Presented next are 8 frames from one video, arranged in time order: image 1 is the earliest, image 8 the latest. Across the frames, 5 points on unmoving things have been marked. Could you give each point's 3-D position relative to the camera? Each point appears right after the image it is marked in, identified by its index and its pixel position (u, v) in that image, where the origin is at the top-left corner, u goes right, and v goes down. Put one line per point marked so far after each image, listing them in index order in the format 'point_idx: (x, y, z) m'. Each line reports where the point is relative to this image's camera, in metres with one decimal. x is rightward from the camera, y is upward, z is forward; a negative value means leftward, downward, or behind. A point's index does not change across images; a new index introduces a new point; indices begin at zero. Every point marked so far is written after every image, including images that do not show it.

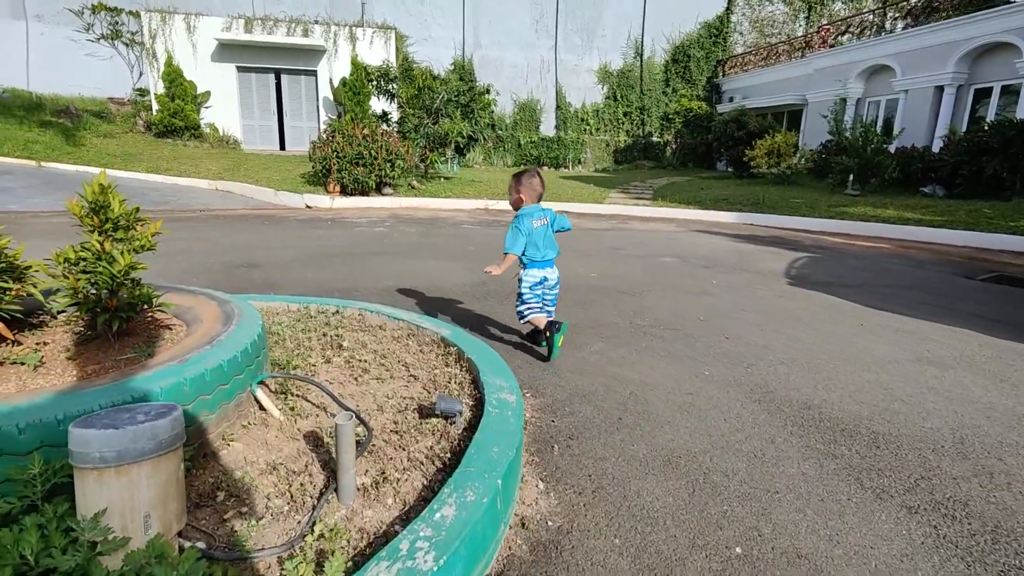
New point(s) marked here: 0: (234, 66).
0: (-8.4, +6.7, +16.1) m
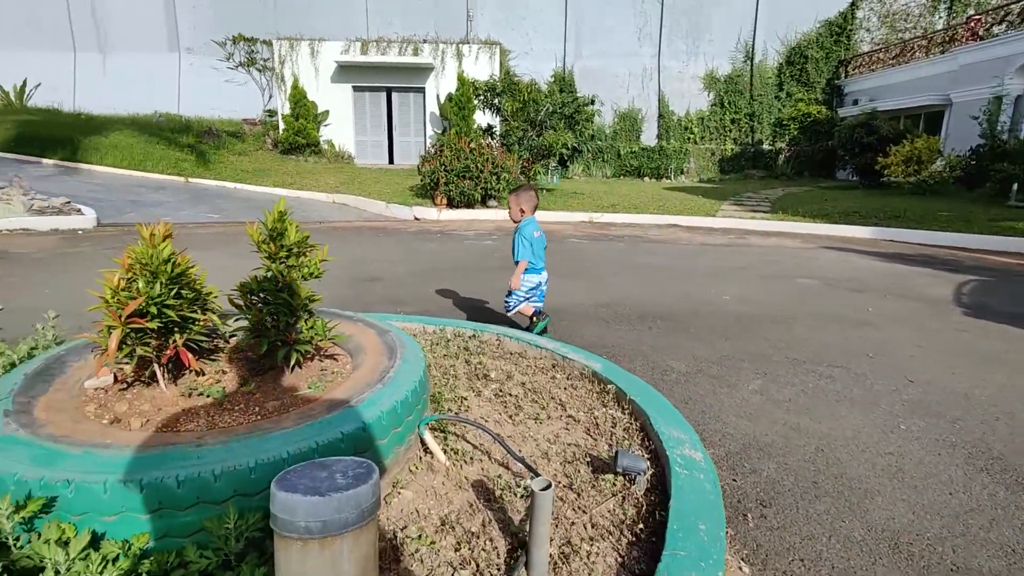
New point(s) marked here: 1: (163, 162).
0: (-5.2, +6.4, +17.2) m
1: (-9.4, +3.4, +14.4) m
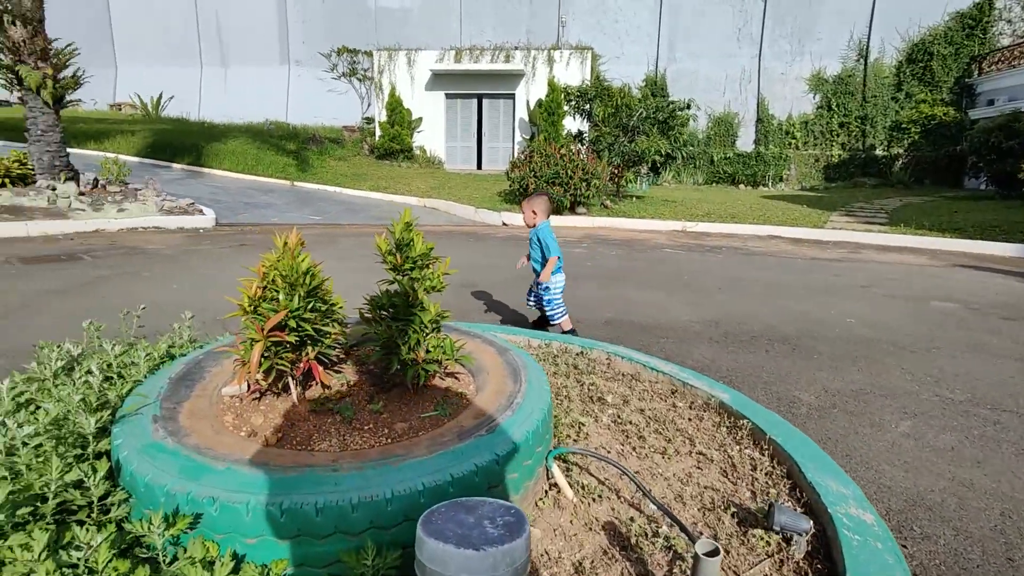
0: (-2.3, +6.4, +17.6) m
1: (-6.9, +3.5, +15.5) m
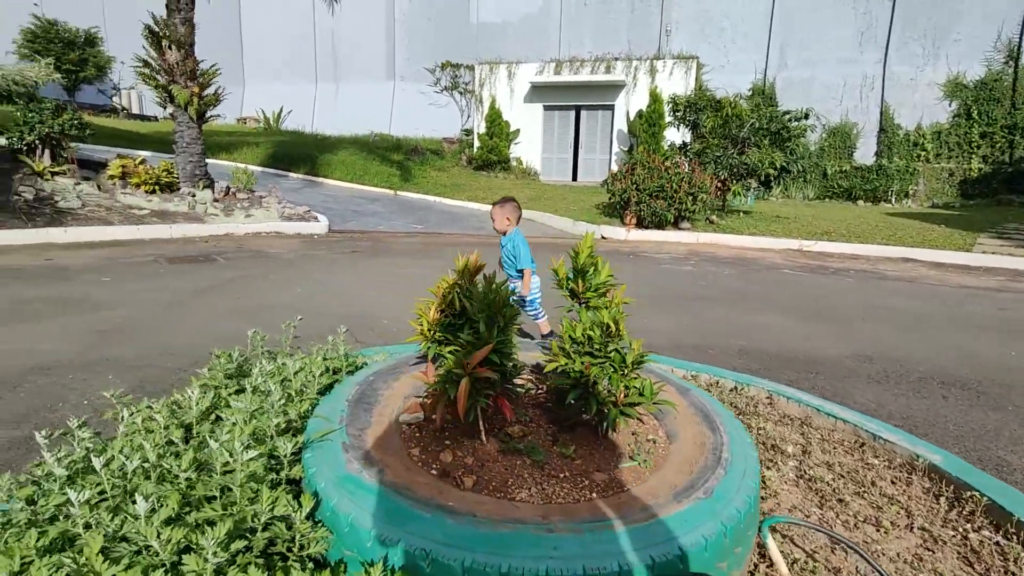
0: (+1.0, +6.0, +17.7) m
1: (-4.0, +3.3, +16.2) m
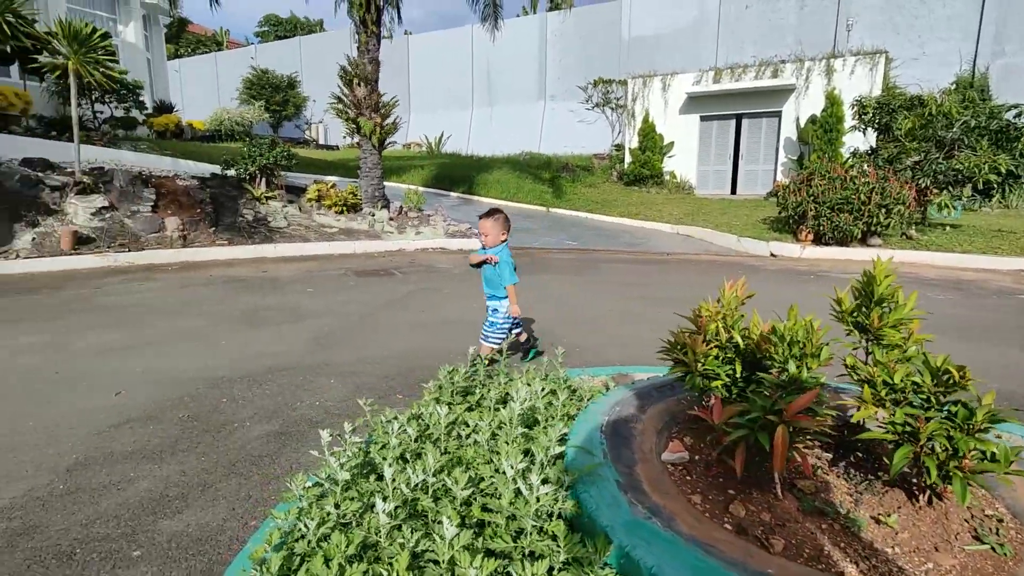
0: (+5.9, +5.4, +16.9) m
1: (+0.6, +2.9, +16.7) m
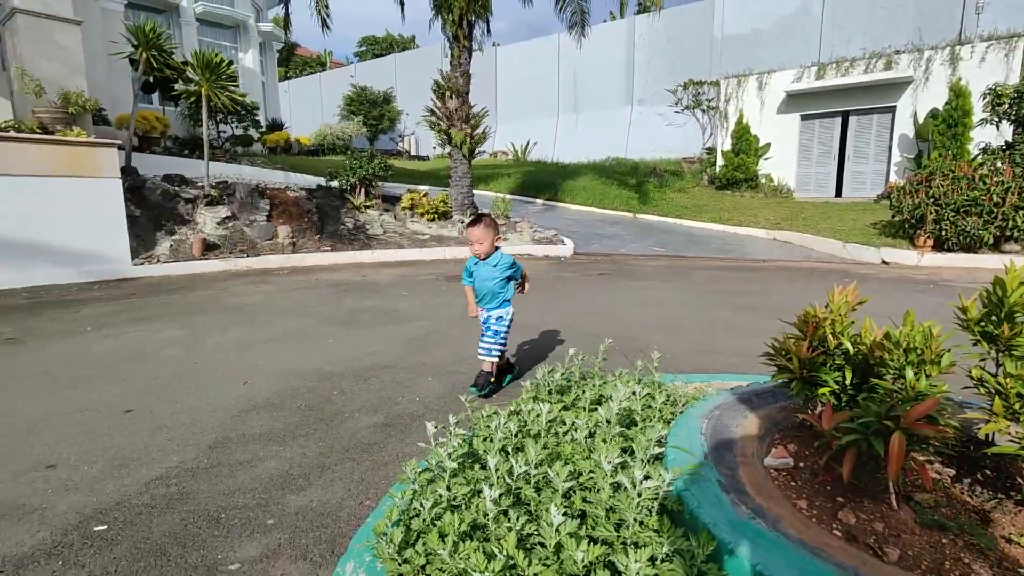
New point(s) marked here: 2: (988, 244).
0: (+8.6, +5.1, +15.9) m
1: (+3.3, +2.7, +16.5) m
2: (+8.4, +0.8, +9.5) m
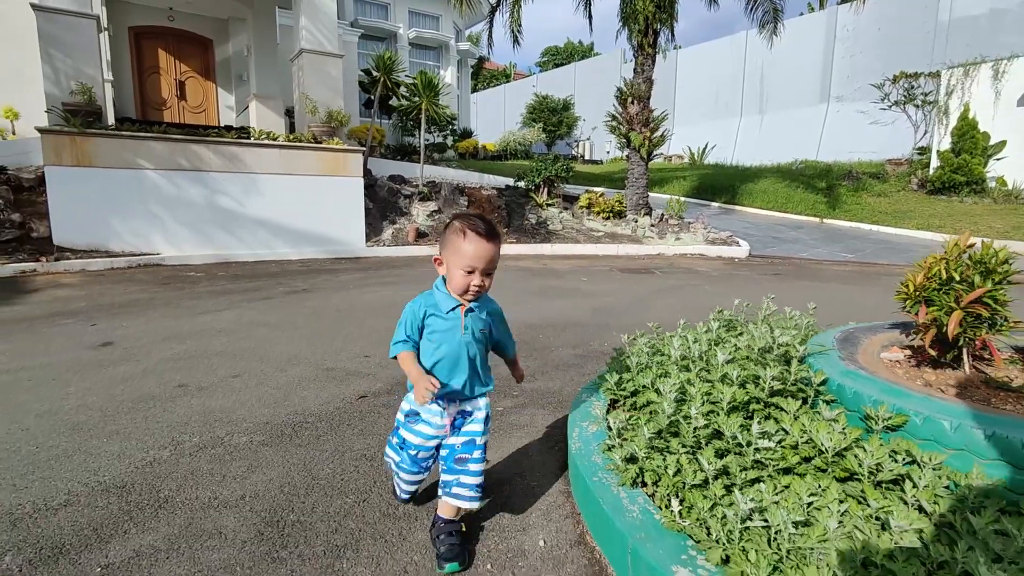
0: (+13.5, +4.6, +13.5) m
1: (+8.5, +2.5, +15.7) m
2: (+11.2, +0.4, +7.4) m
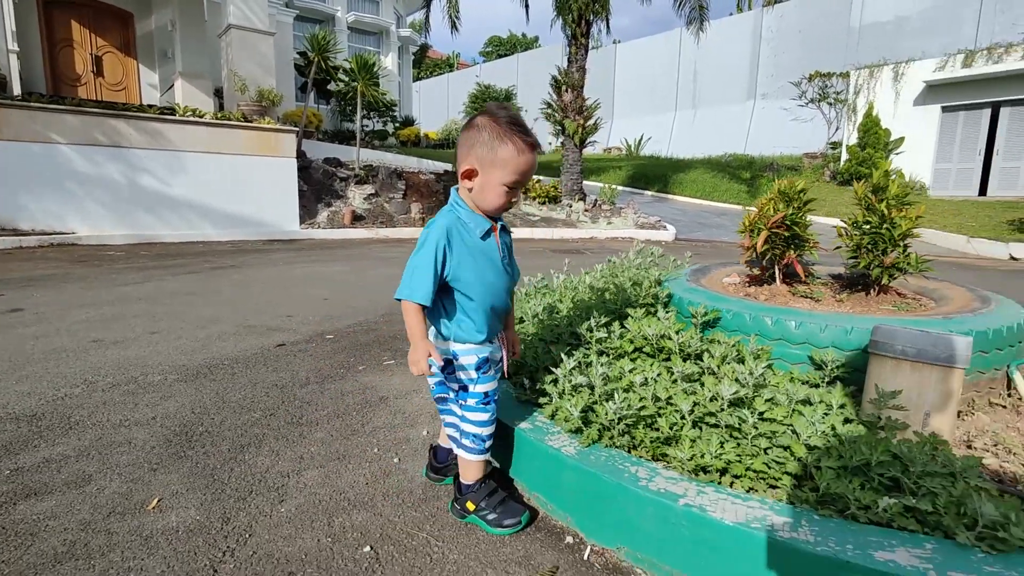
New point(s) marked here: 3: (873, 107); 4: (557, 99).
0: (+11.9, +5.1, +15.0) m
1: (+6.6, +3.0, +16.6) m
2: (+10.1, +0.8, +8.7) m
3: (+10.7, +5.4, +16.0) m
4: (+1.1, +4.8, +13.6) m
